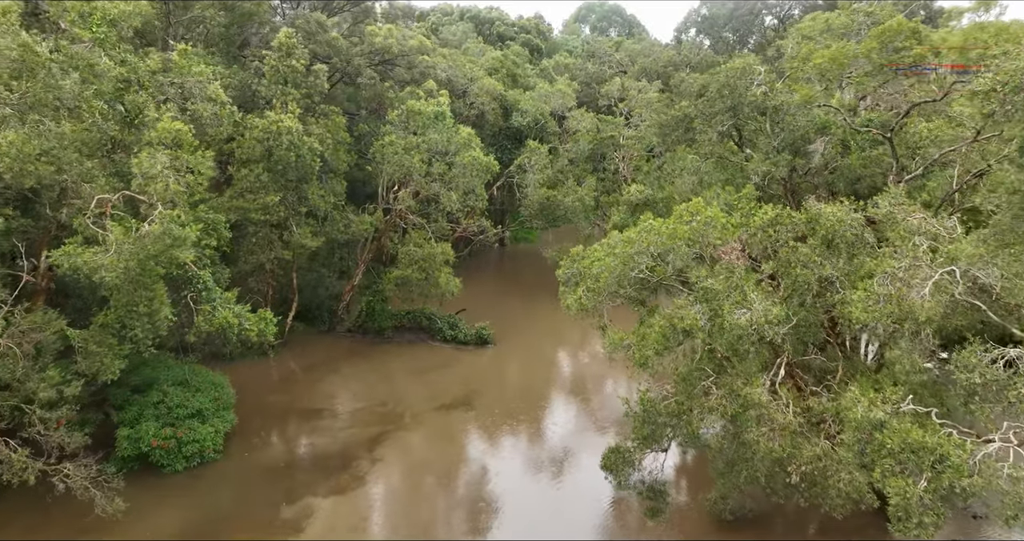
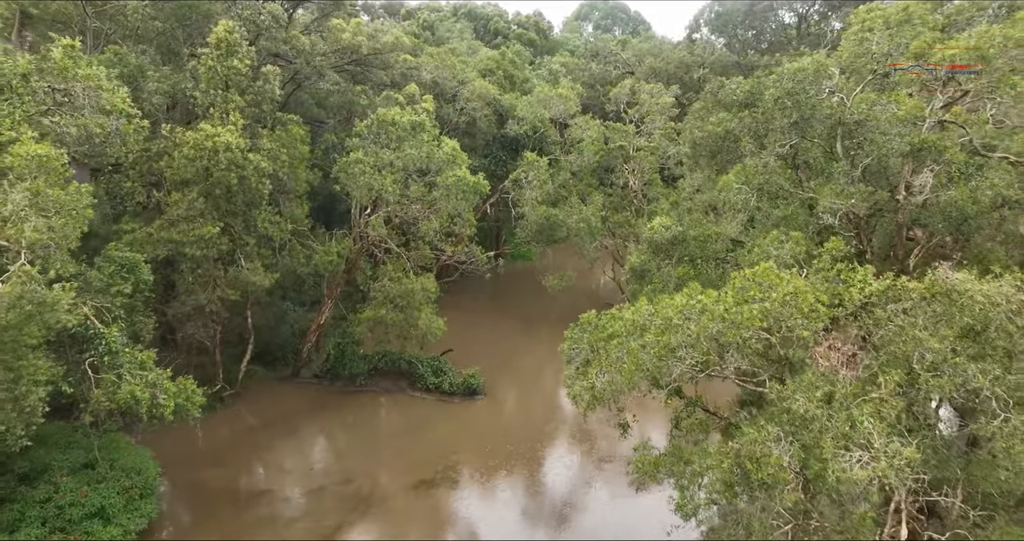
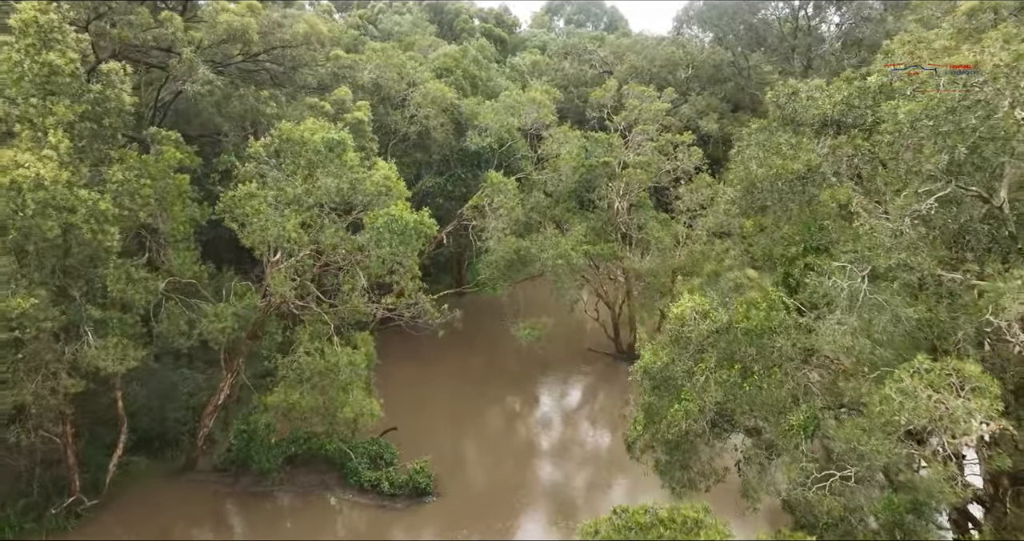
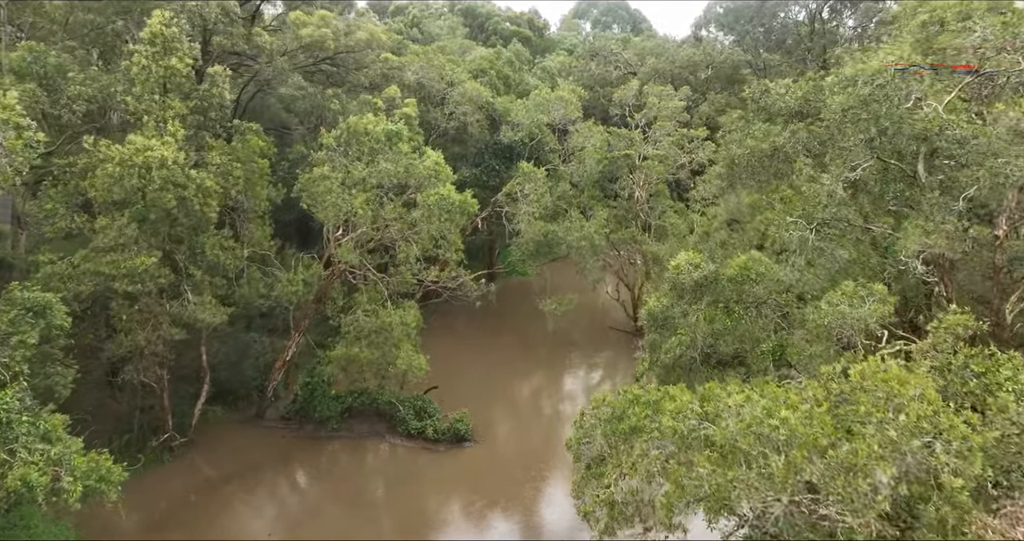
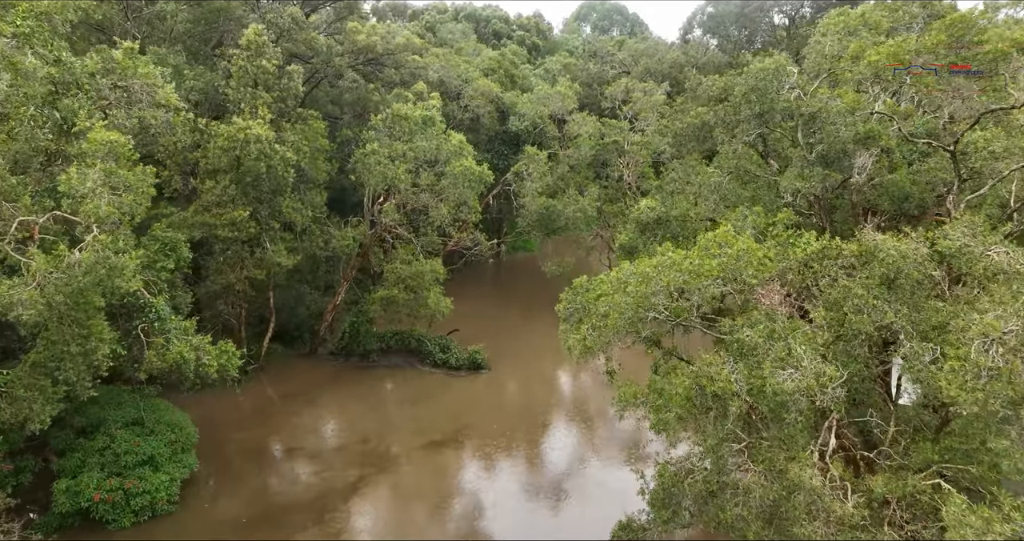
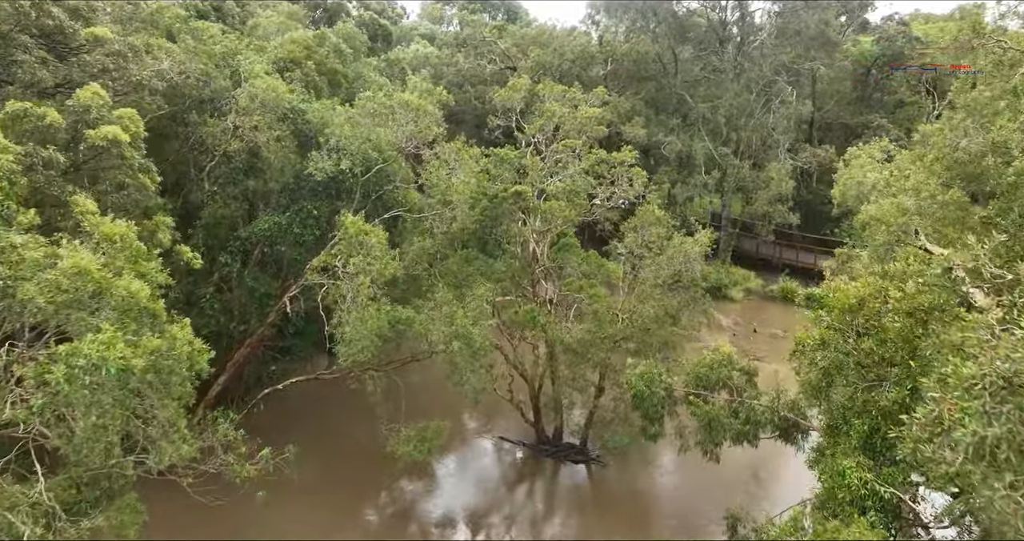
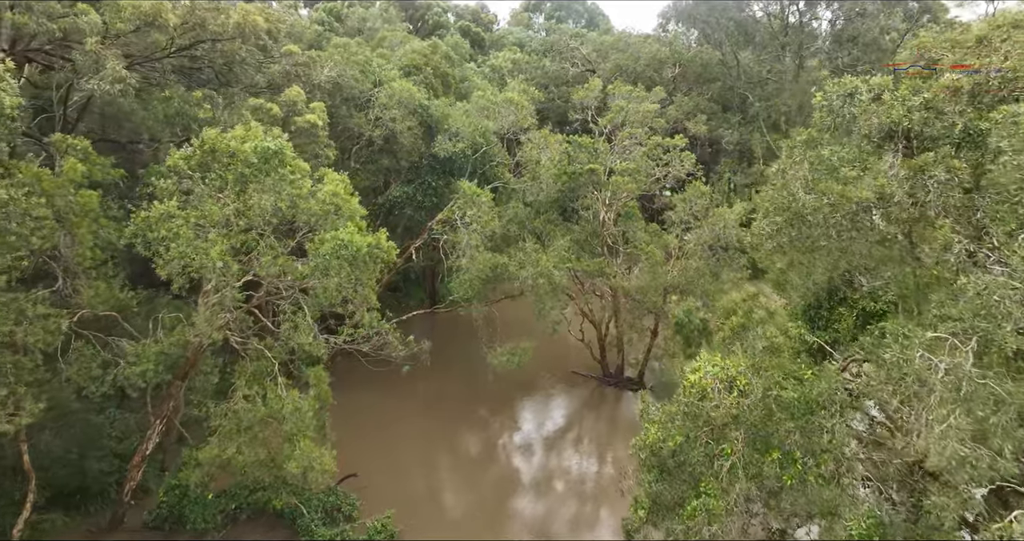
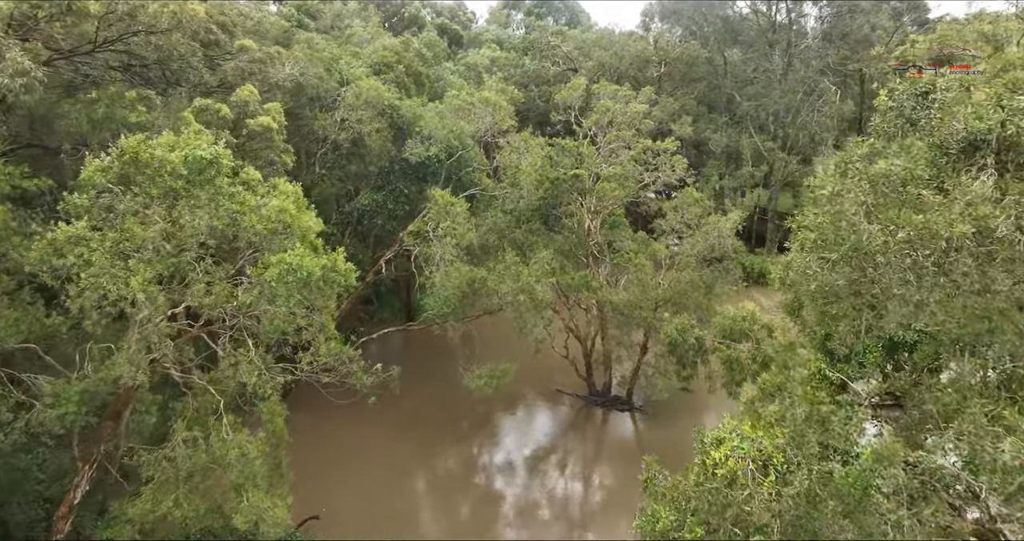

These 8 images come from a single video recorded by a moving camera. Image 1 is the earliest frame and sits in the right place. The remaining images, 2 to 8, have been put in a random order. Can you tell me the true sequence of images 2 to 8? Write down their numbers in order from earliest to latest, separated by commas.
5, 2, 4, 3, 7, 8, 6
